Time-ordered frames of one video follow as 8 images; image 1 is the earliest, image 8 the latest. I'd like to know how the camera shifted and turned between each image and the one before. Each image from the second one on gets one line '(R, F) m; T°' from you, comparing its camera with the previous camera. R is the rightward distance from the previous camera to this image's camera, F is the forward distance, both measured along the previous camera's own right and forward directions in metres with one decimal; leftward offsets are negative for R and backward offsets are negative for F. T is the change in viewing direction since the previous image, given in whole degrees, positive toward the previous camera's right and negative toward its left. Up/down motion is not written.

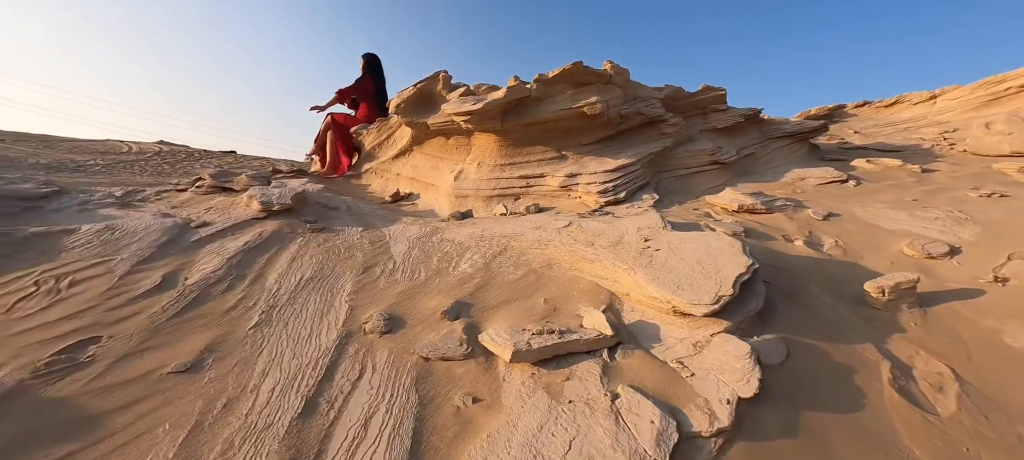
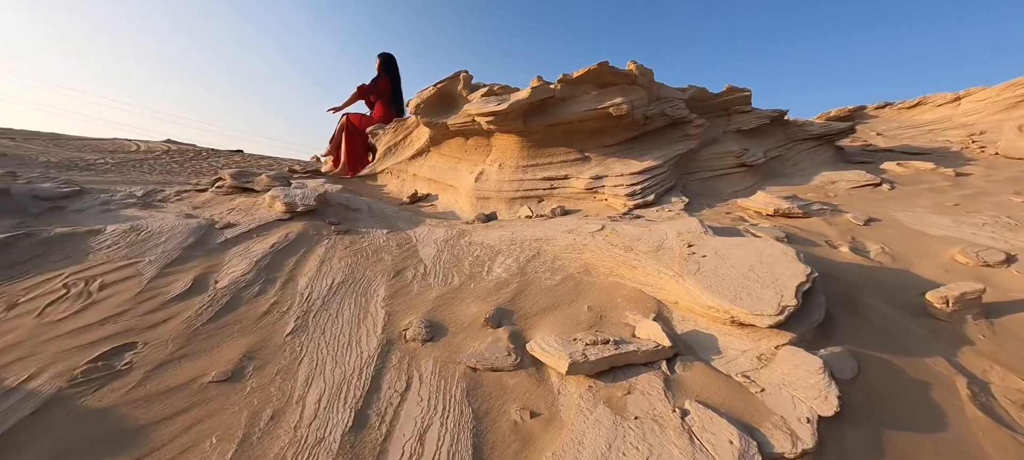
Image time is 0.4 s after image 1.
(-0.3, +0.1) m; 0°
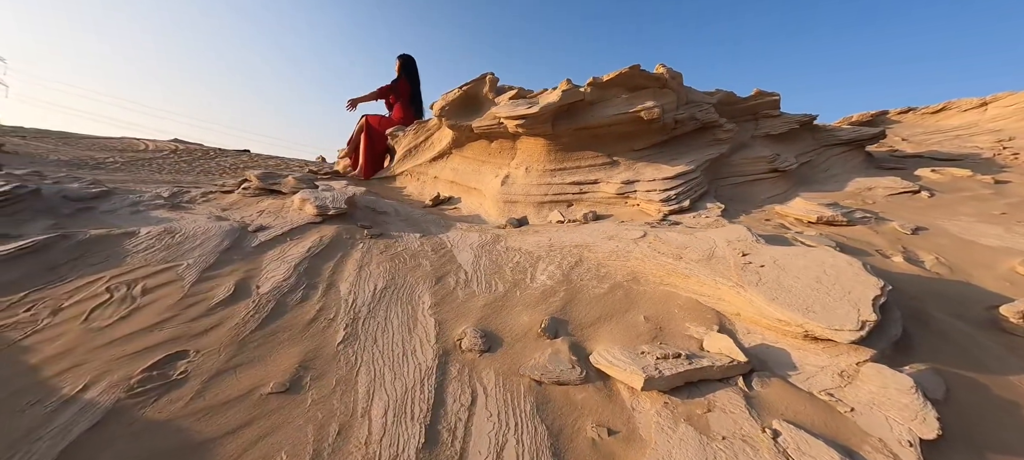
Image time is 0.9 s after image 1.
(-0.3, 0.0) m; 0°
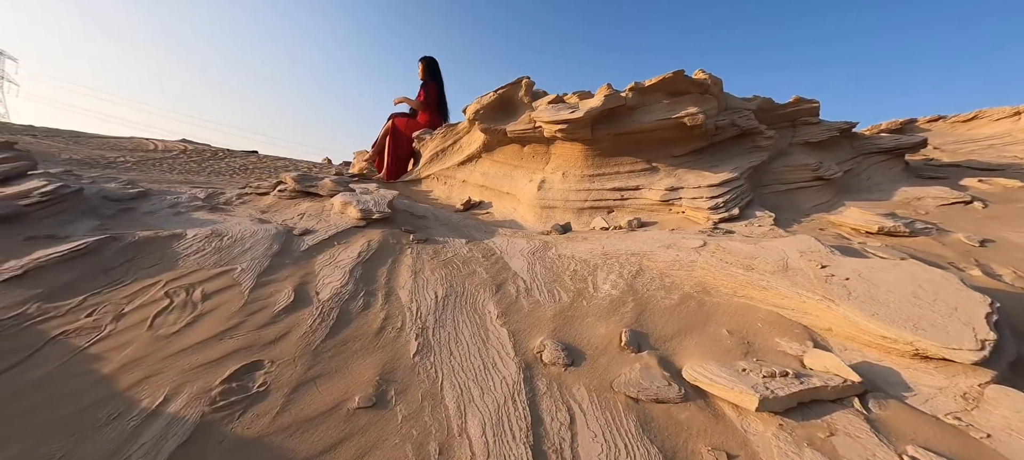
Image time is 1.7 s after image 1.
(-0.4, +0.1) m; 0°
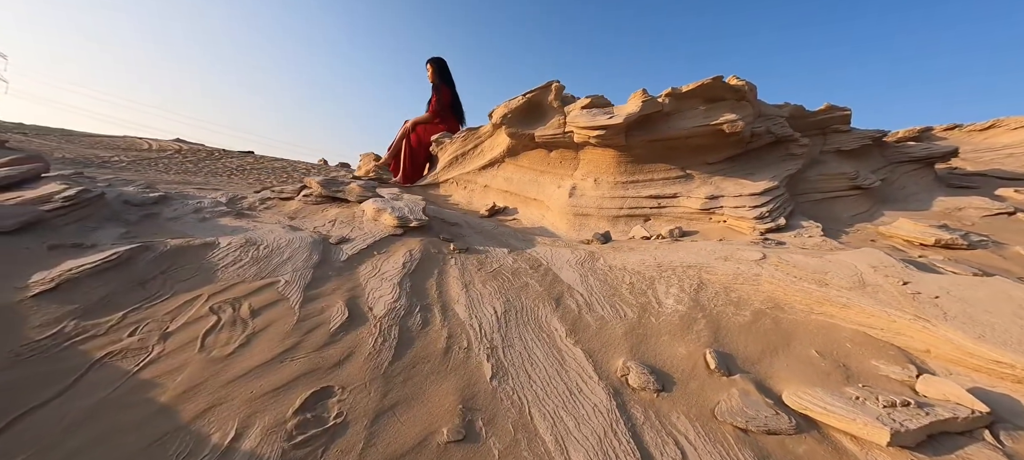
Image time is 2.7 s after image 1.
(-0.4, +0.1) m; +1°
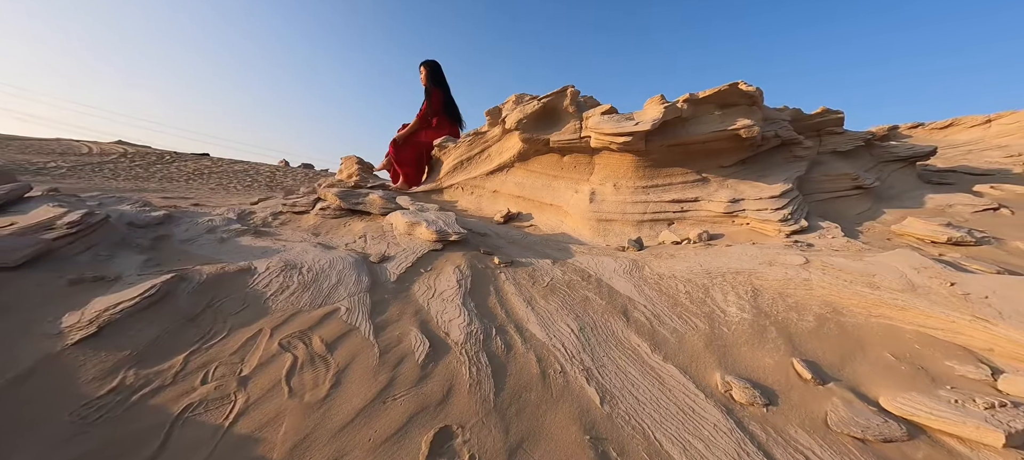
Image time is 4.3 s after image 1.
(-0.6, +0.1) m; +4°
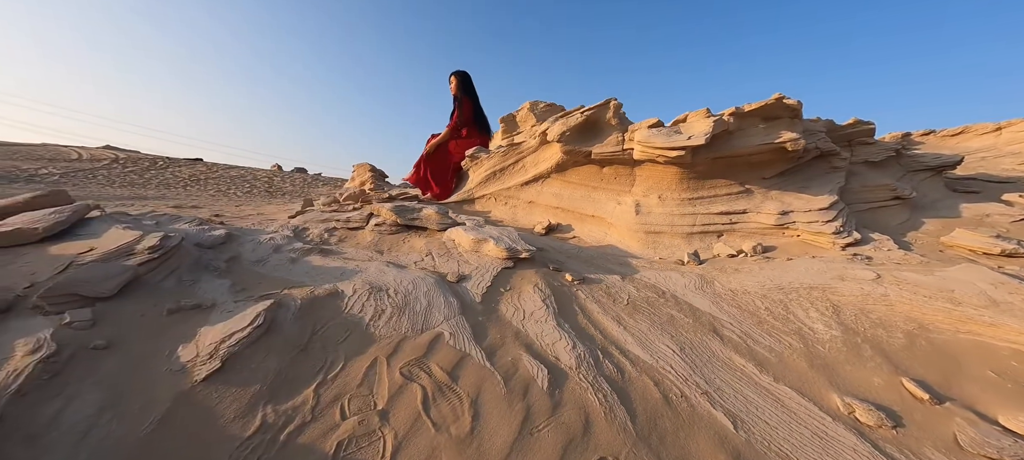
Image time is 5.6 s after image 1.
(-0.7, 0.0) m; +1°
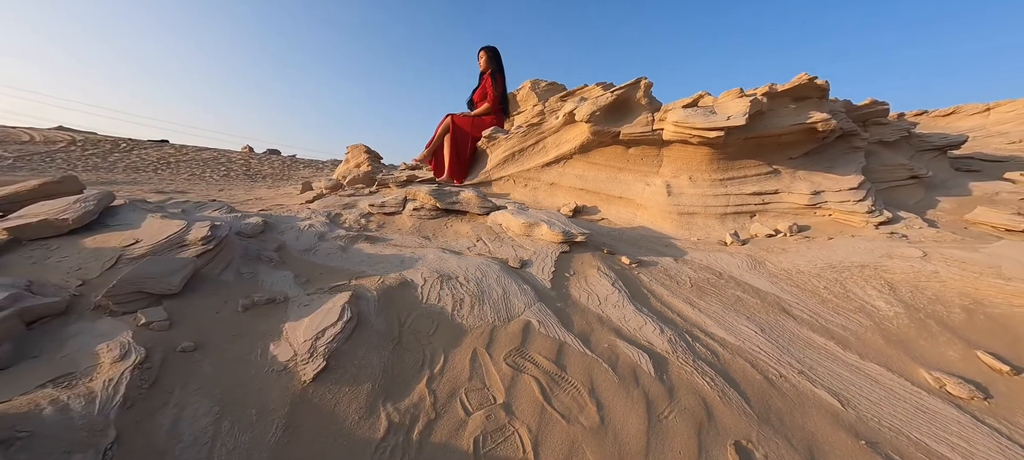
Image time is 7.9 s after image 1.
(-0.6, +0.1) m; +3°
